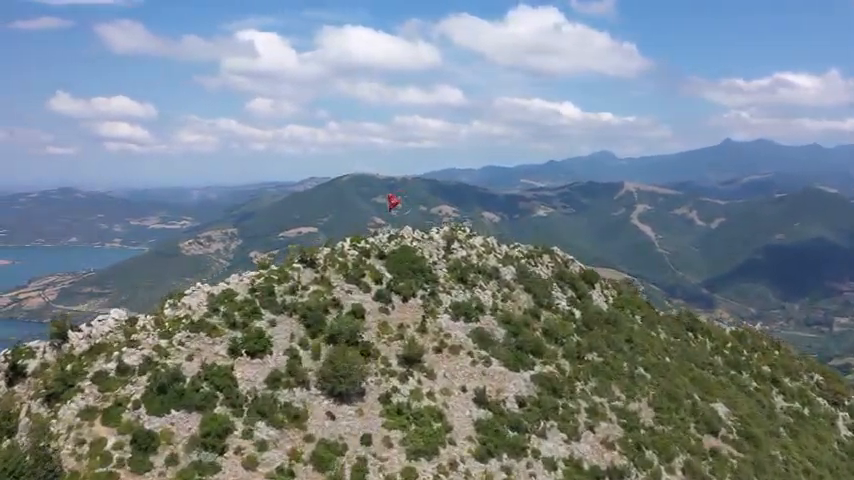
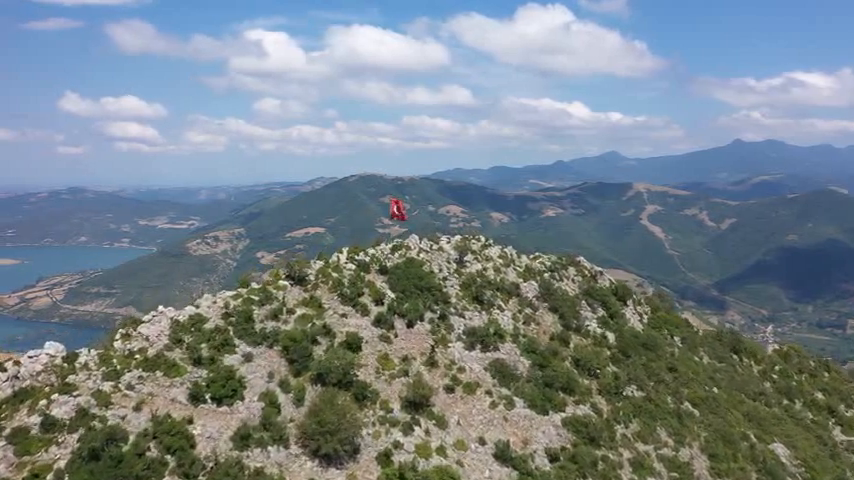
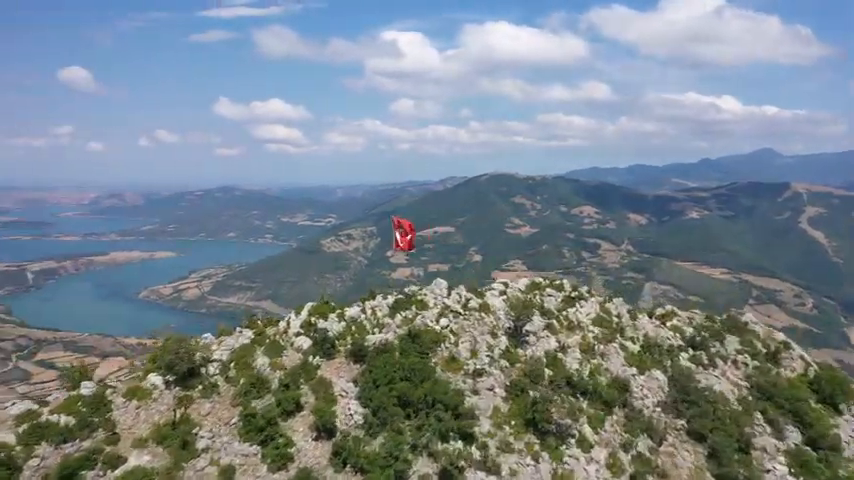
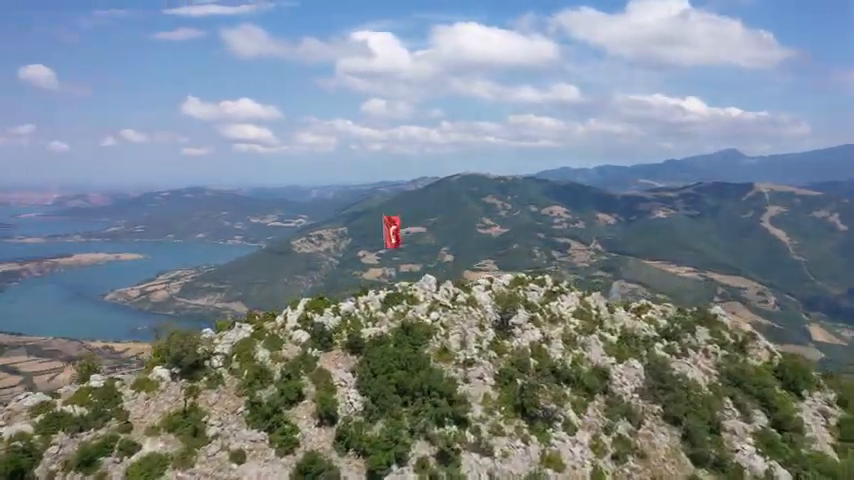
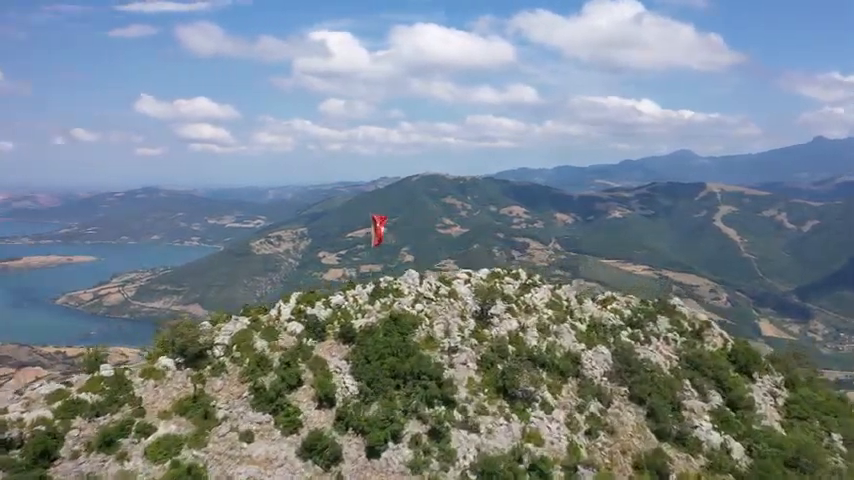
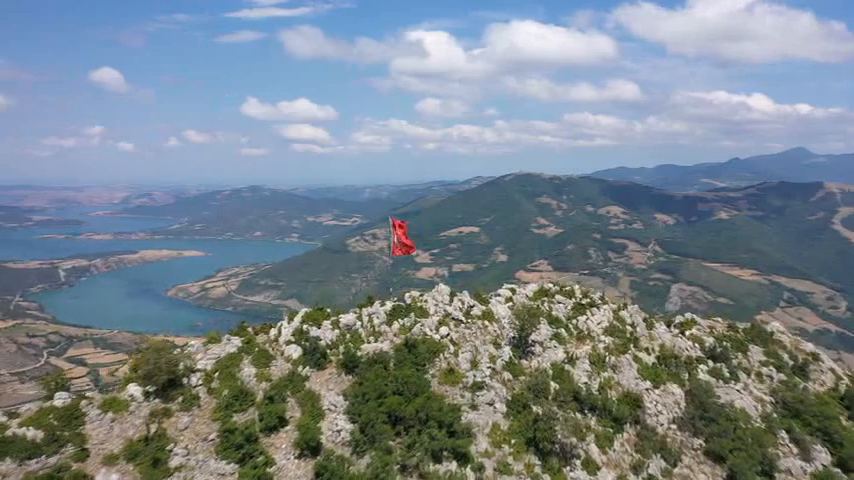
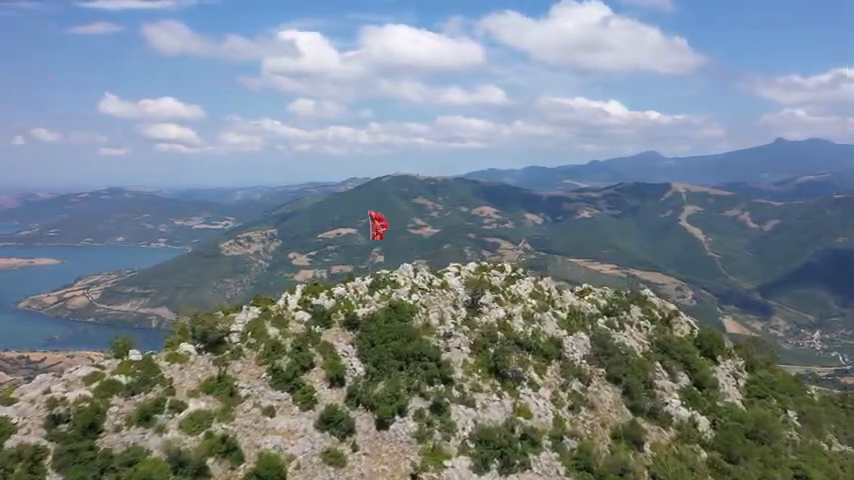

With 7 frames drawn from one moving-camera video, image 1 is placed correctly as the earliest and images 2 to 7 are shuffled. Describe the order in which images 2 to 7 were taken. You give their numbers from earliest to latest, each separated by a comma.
2, 7, 5, 4, 3, 6
